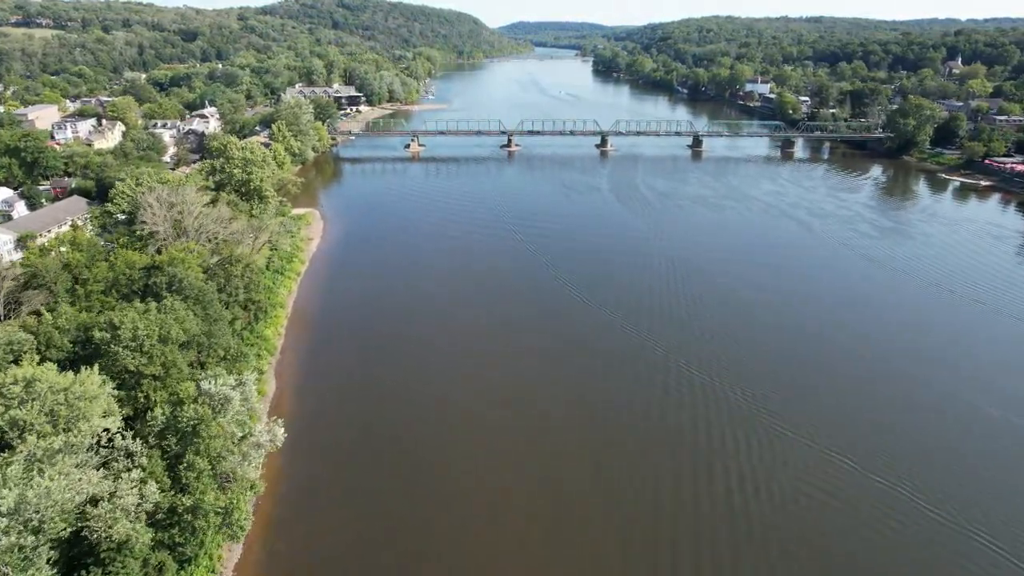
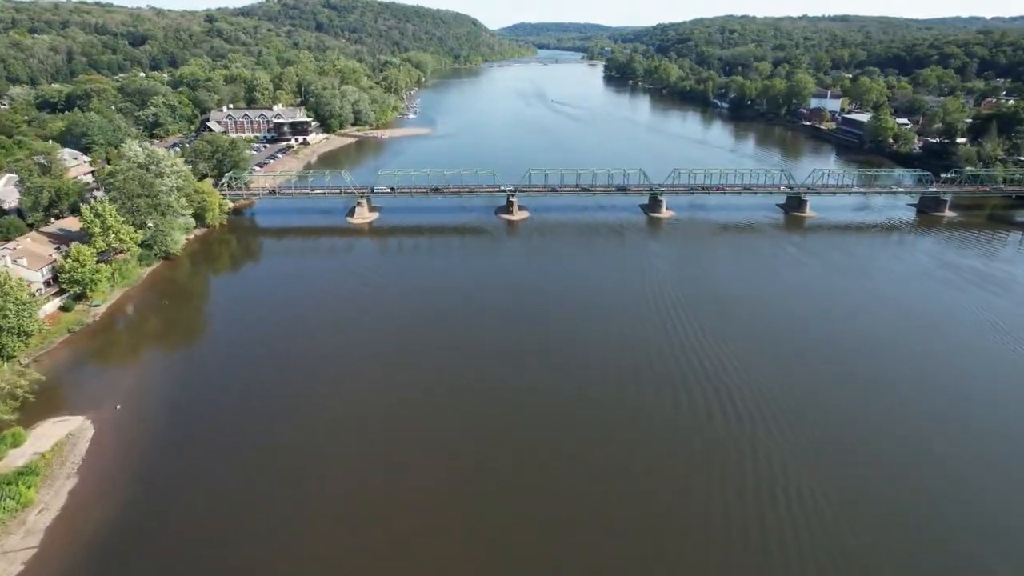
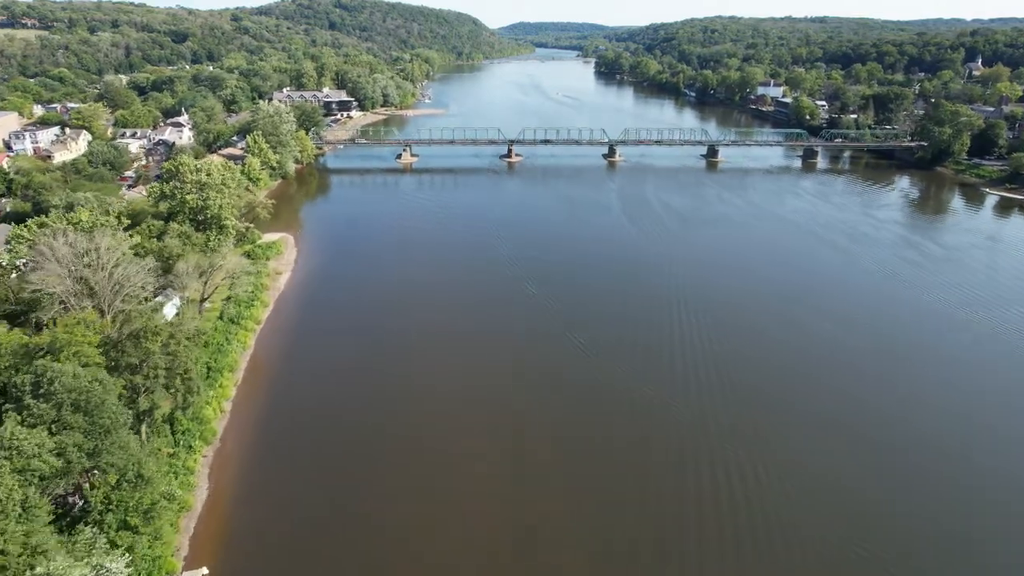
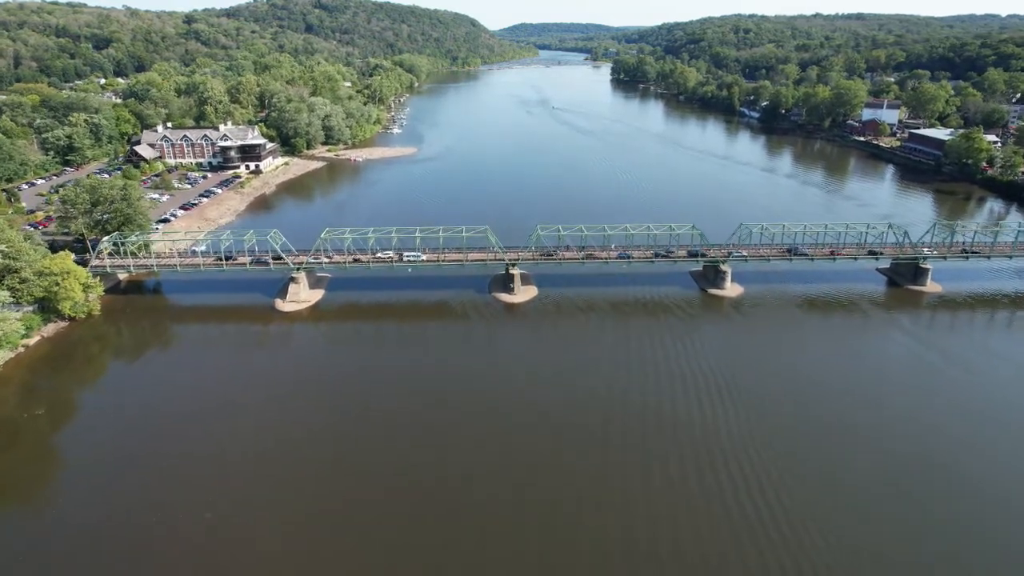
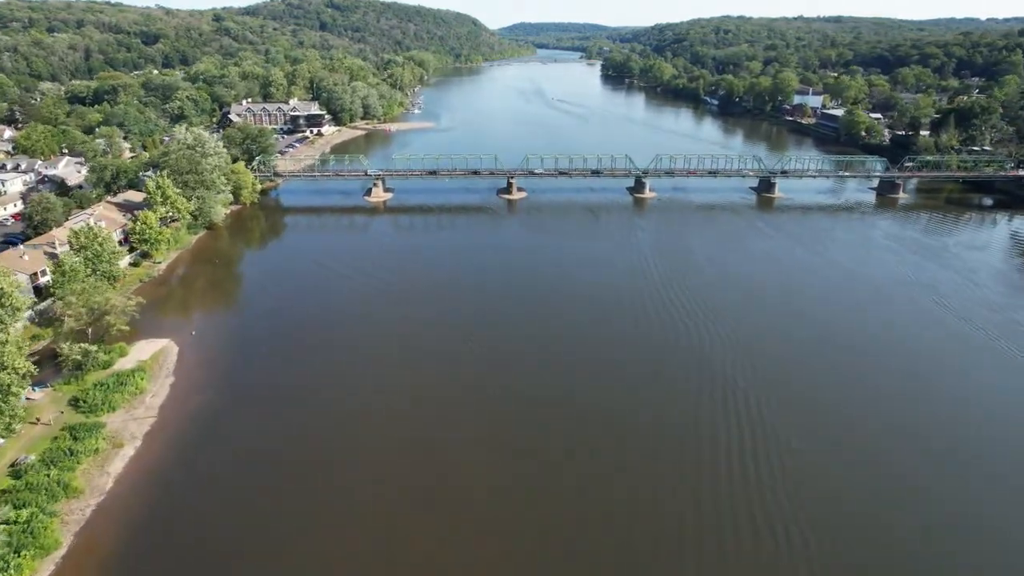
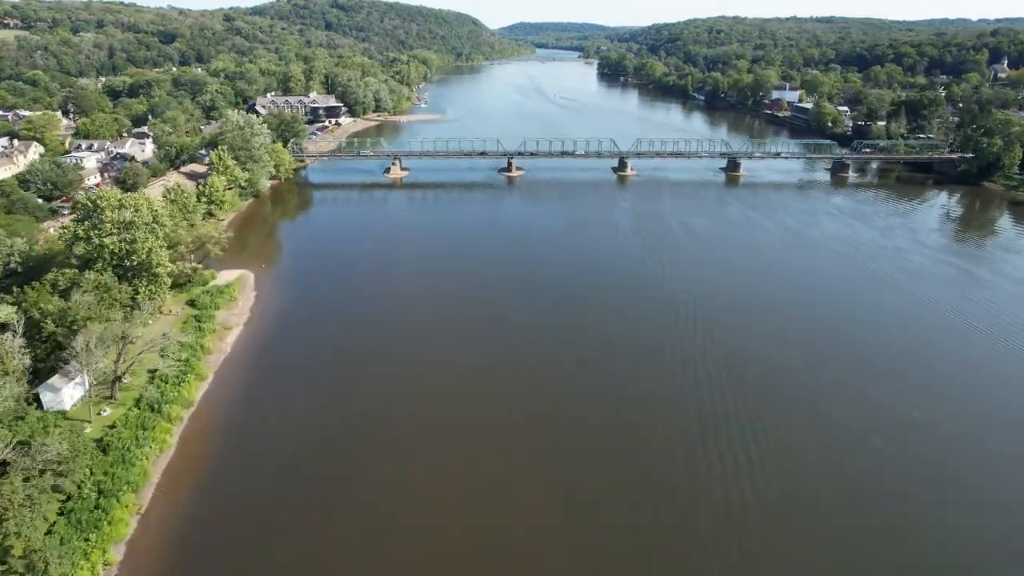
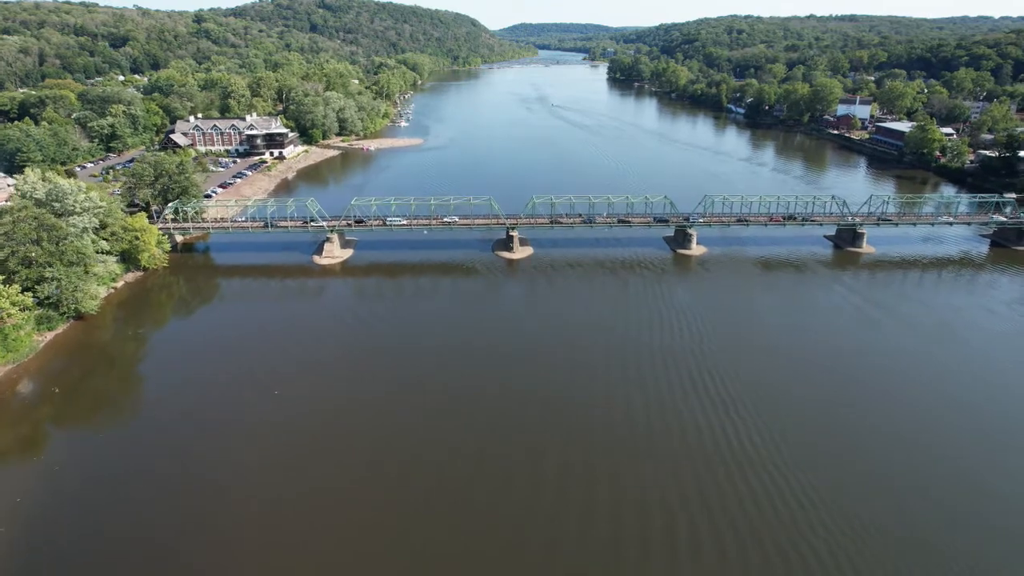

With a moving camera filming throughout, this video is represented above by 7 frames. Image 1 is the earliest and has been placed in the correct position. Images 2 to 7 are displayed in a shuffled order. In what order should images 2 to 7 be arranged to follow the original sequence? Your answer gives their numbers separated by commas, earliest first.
3, 6, 5, 2, 7, 4
